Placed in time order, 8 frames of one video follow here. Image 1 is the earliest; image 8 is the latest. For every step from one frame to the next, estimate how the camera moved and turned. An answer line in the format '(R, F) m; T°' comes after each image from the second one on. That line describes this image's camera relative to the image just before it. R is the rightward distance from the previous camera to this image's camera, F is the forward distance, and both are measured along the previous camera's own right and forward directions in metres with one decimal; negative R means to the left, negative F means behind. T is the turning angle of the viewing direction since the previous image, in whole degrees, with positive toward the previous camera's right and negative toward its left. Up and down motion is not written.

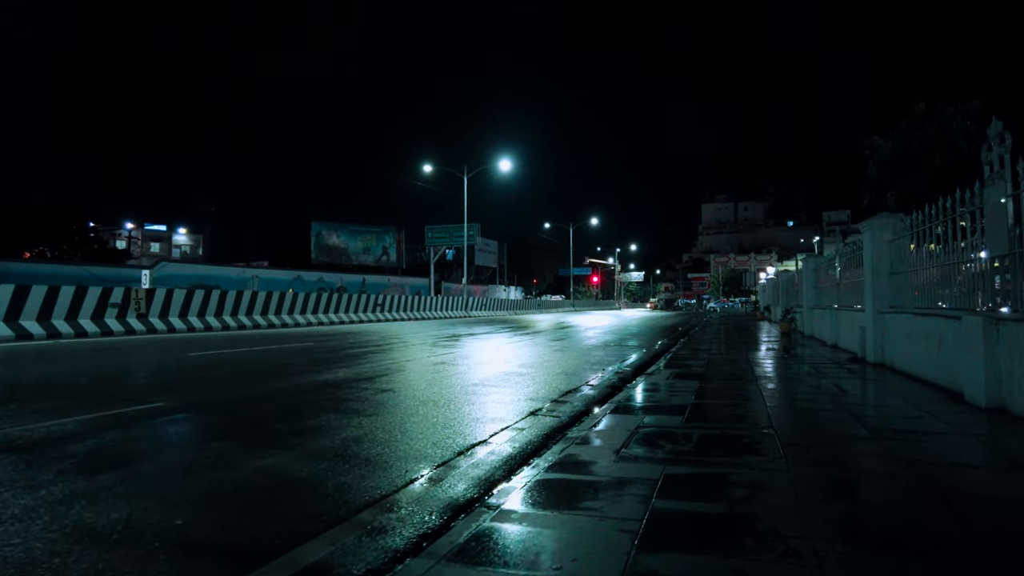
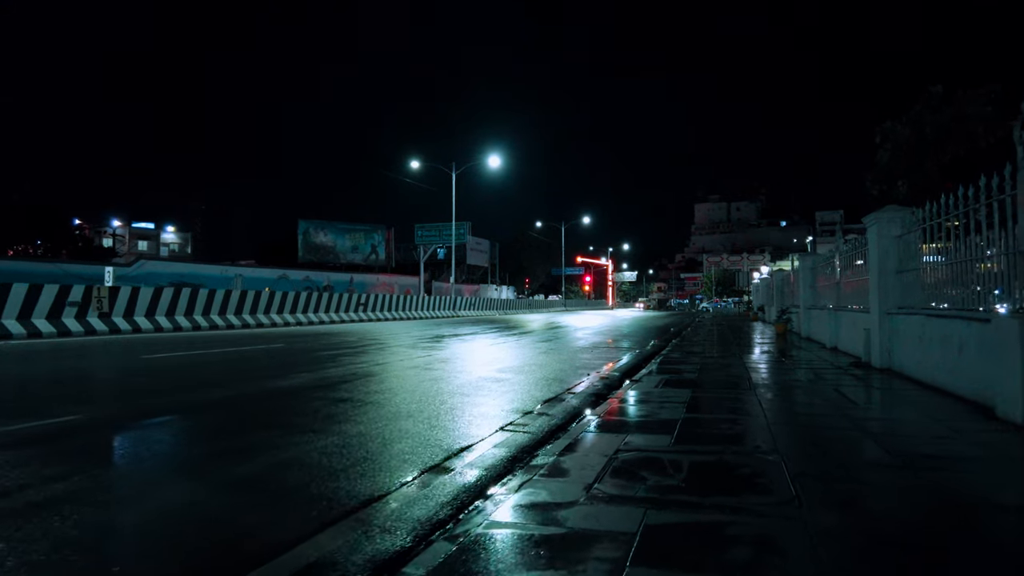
(+0.2, +0.8) m; +1°
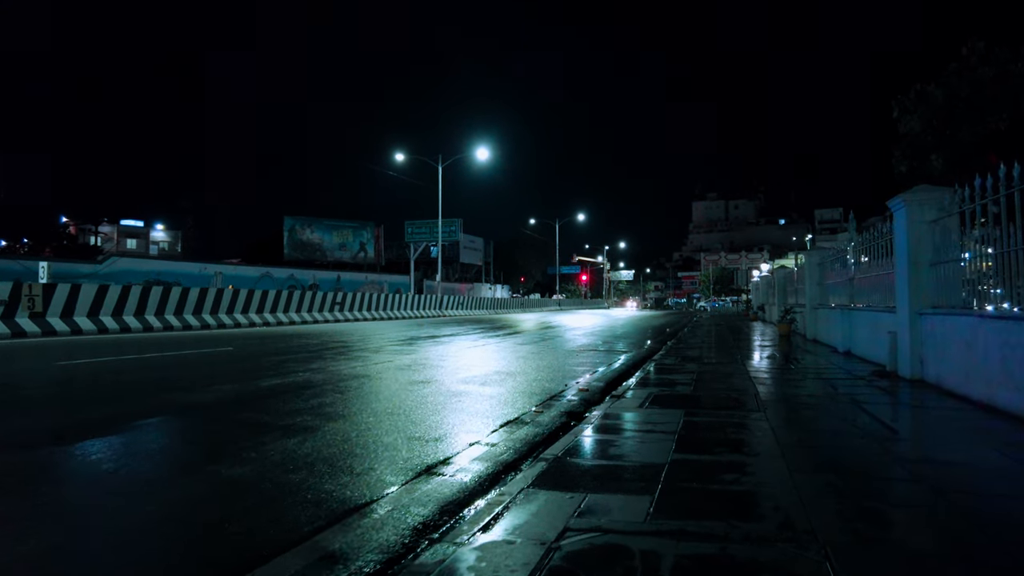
(+0.5, +1.5) m; 0°
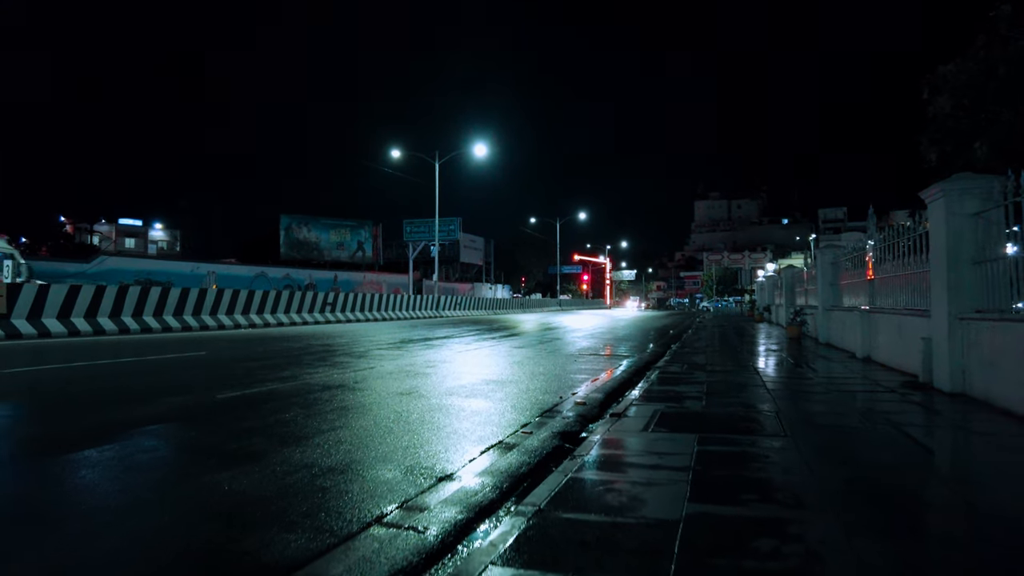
(+0.2, +0.9) m; 0°
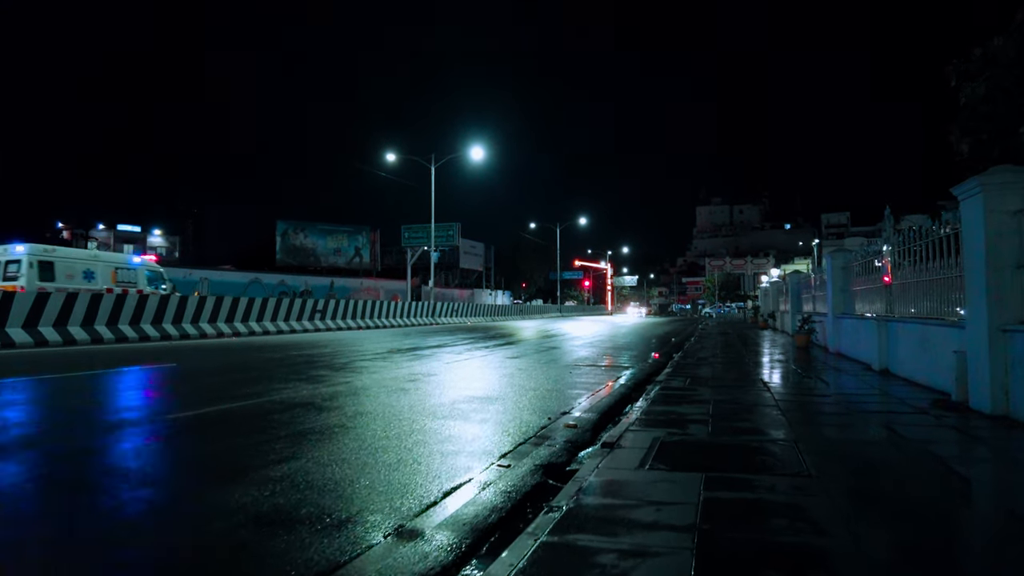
(+0.2, +0.8) m; 0°
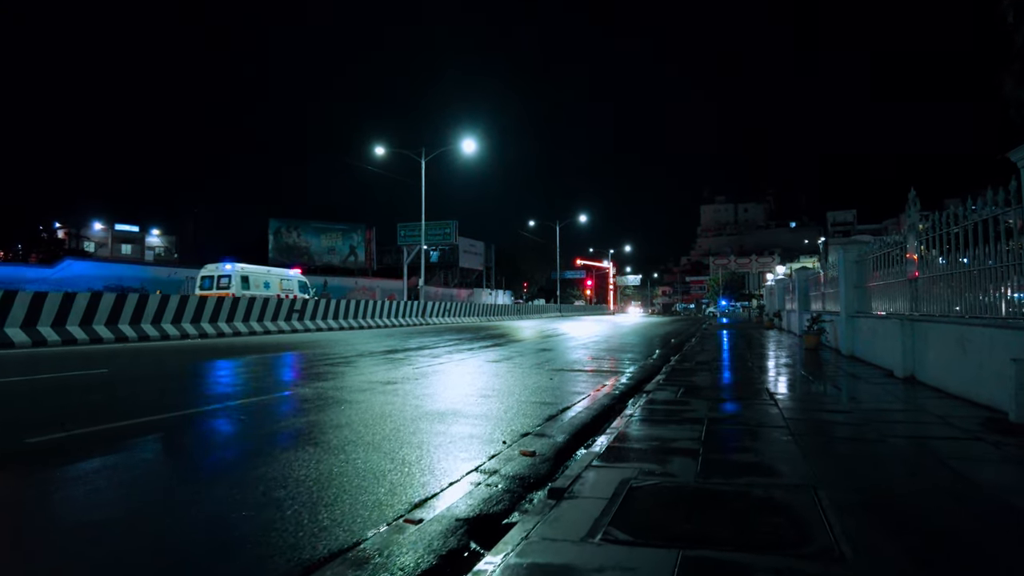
(+0.5, +1.4) m; 0°
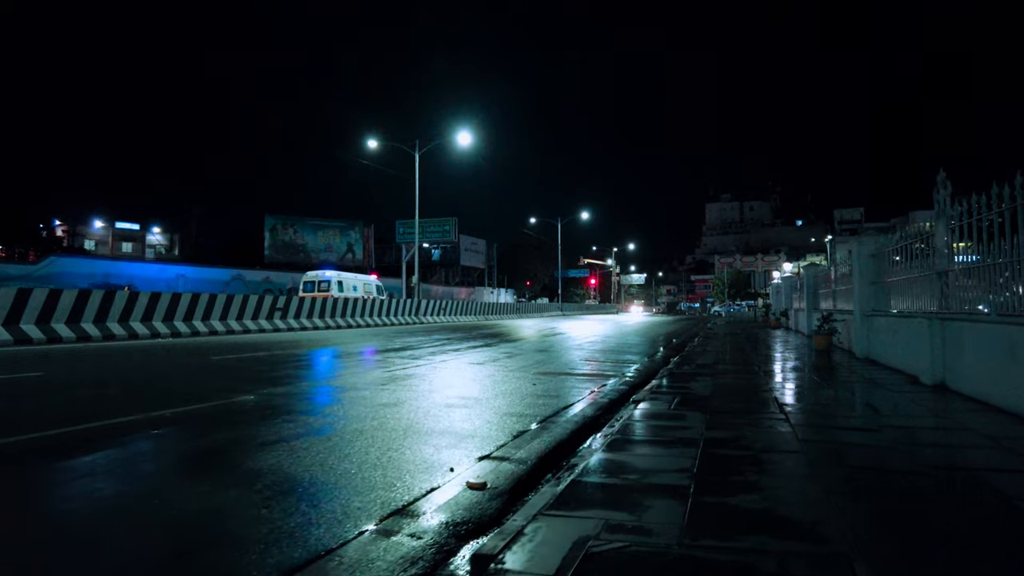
(+0.4, +1.1) m; 0°
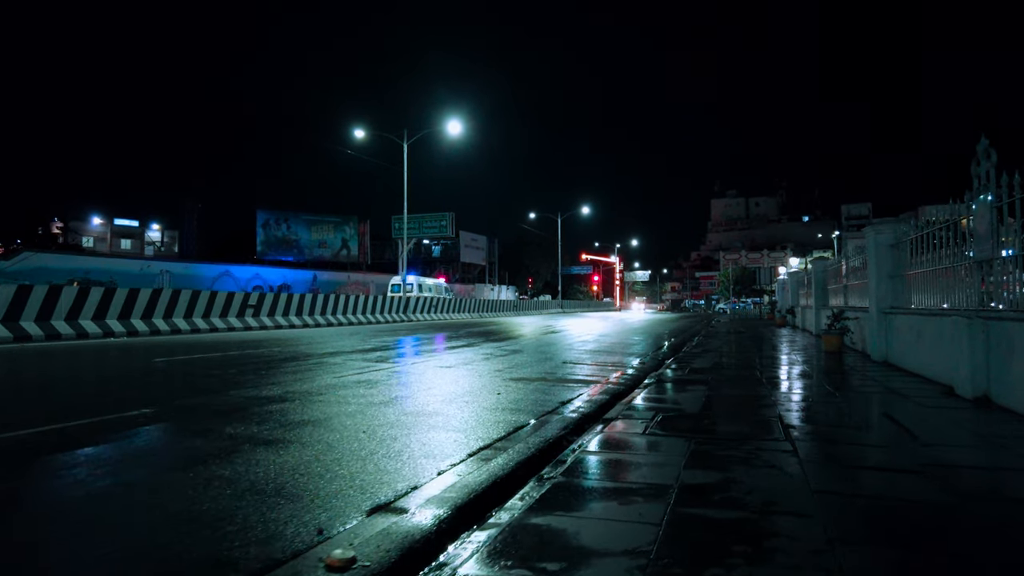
(+0.6, +1.3) m; 0°
